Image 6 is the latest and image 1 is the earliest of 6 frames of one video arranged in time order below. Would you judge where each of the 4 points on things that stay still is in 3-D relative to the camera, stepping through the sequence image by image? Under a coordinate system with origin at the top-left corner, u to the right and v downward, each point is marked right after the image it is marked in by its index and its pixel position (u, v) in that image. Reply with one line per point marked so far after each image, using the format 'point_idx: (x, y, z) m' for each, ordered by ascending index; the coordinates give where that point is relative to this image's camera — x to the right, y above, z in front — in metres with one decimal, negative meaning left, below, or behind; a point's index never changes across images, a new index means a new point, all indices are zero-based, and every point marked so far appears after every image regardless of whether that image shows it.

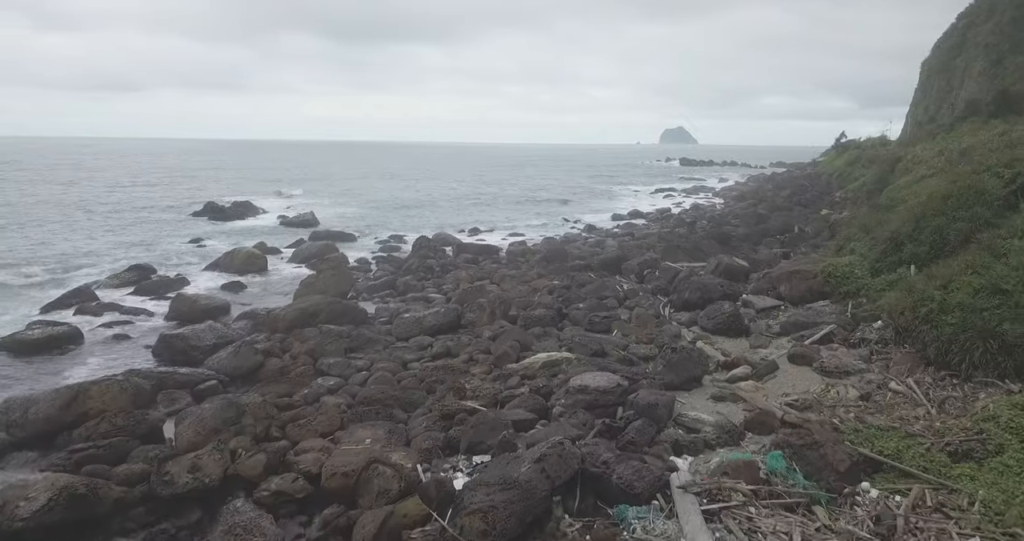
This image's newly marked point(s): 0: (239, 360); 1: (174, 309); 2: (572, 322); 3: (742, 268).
0: (-4.8, -1.6, +13.2) m
1: (-7.8, -0.9, +17.5) m
2: (+1.3, -1.1, +16.0) m
3: (+5.4, 0.0, +17.8) m
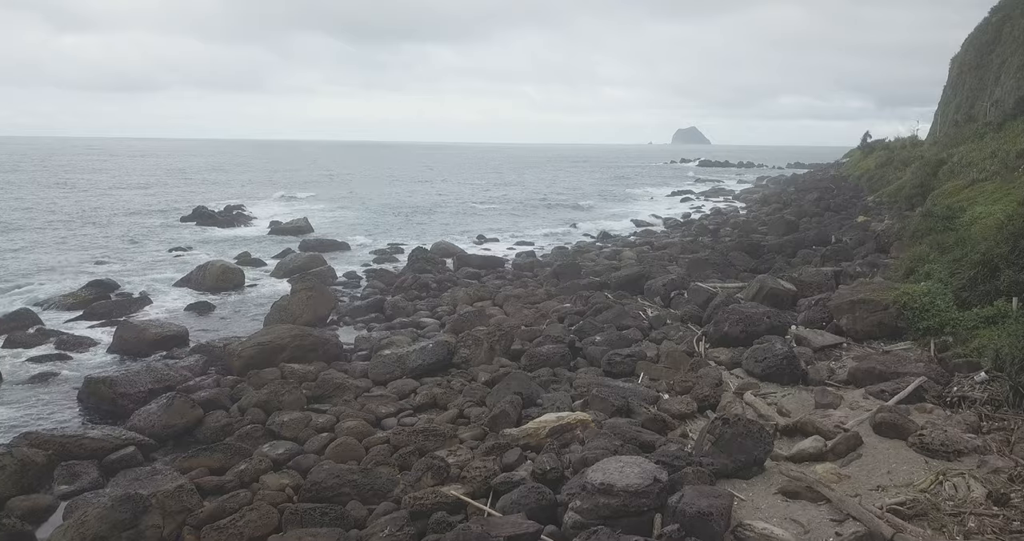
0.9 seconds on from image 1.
0: (-4.8, -2.0, +10.5) m
1: (-7.8, -1.4, +14.9) m
2: (+1.3, -1.6, +13.3) m
3: (+5.5, -0.5, +15.0) m
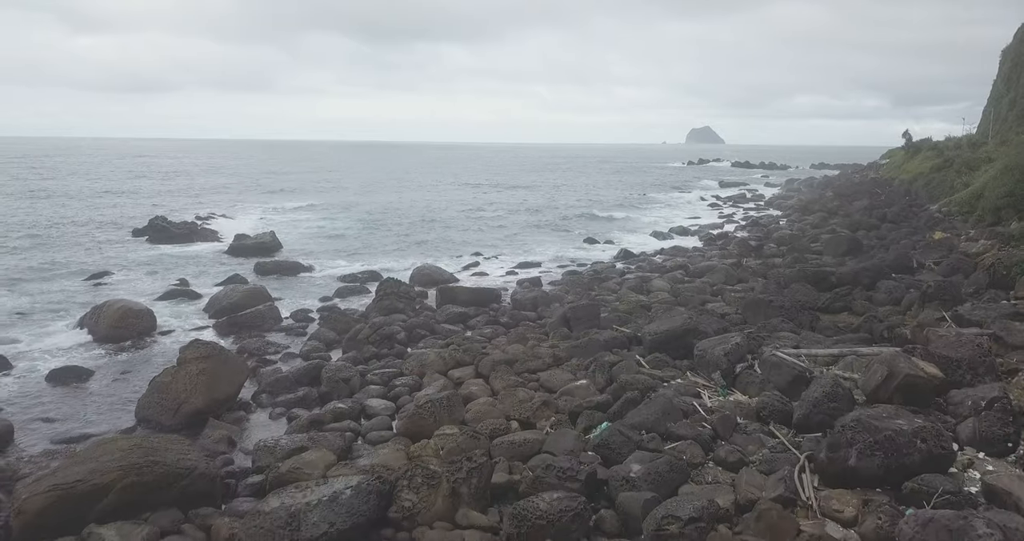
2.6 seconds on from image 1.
0: (-5.0, -3.0, +5.1) m
1: (-8.0, -2.3, +9.5) m
2: (+1.1, -2.5, +7.8) m
3: (+5.3, -1.4, +9.4) m
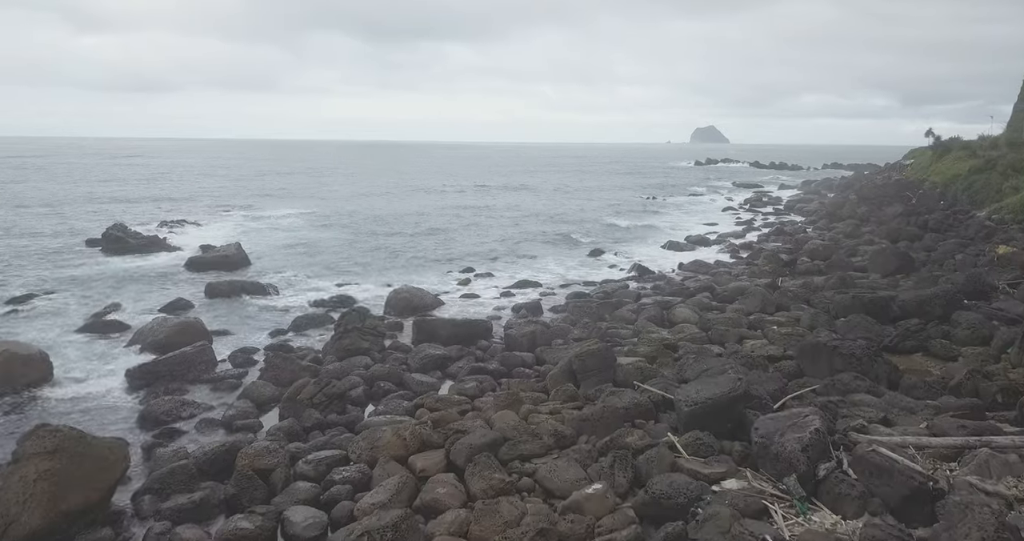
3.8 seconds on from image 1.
0: (-5.3, -3.6, +1.6) m
1: (-8.2, -2.9, +6.0) m
2: (+0.9, -3.1, +4.2) m
3: (+5.1, -2.0, +5.8) m
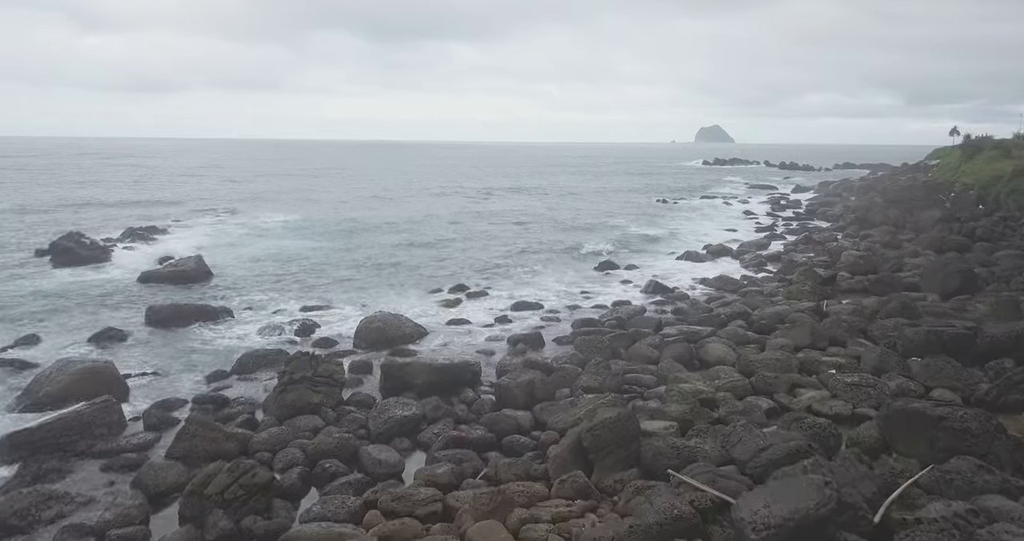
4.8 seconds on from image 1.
0: (-5.5, -4.1, -1.6) m
1: (-8.4, -3.4, +2.8) m
2: (+0.7, -3.7, +1.0) m
3: (+4.9, -2.6, +2.6) m
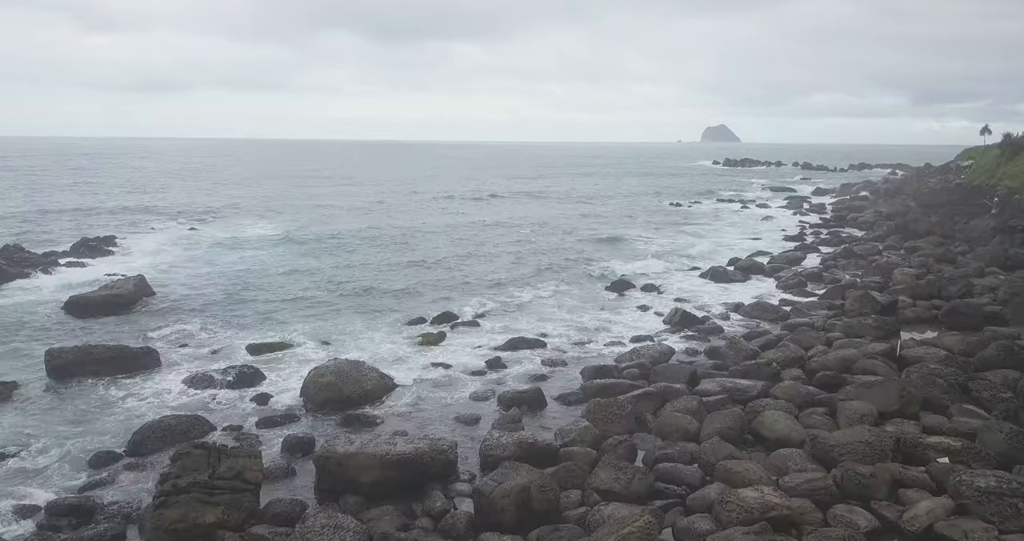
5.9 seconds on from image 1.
0: (-5.7, -4.7, -5.2) m
1: (-8.6, -4.0, -0.7) m
2: (+0.5, -4.3, -2.6) m
3: (+4.7, -3.2, -1.1) m
